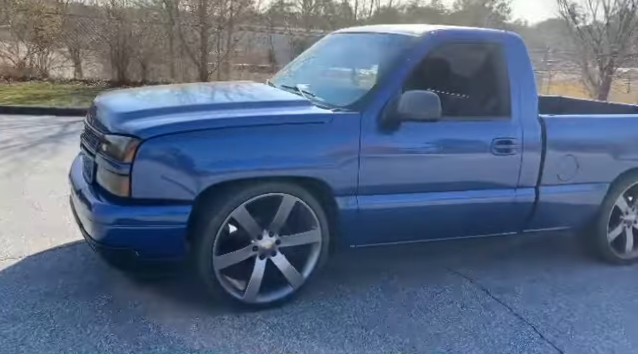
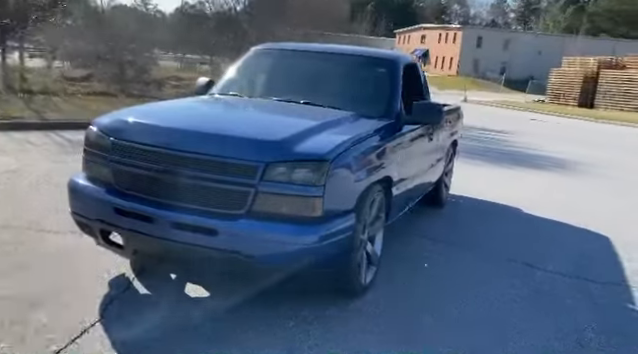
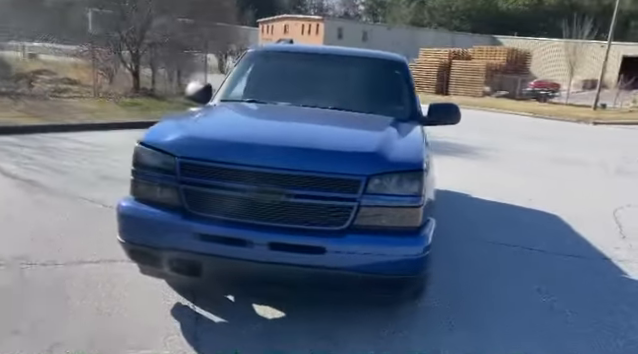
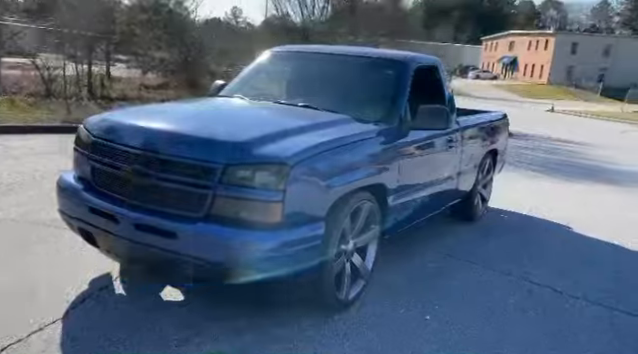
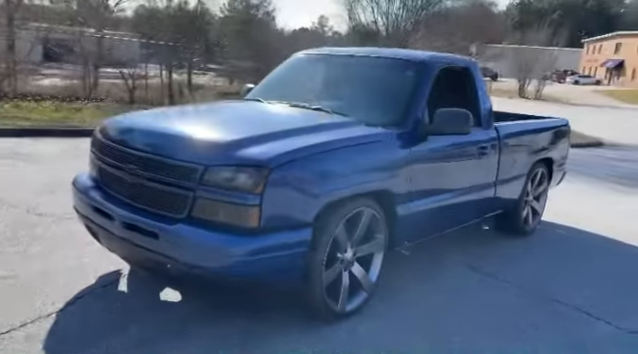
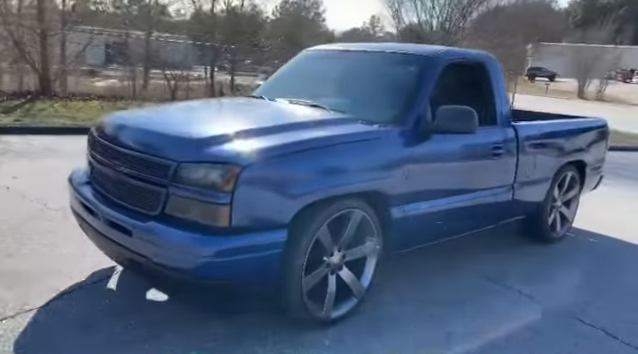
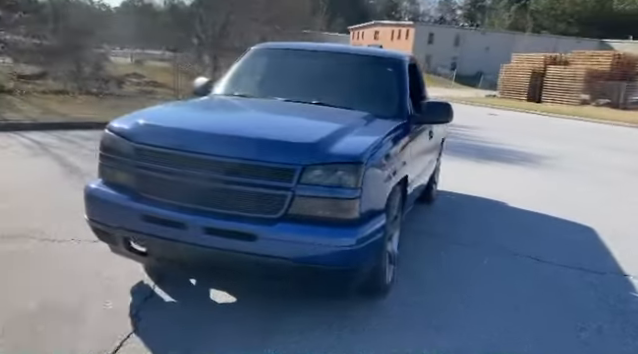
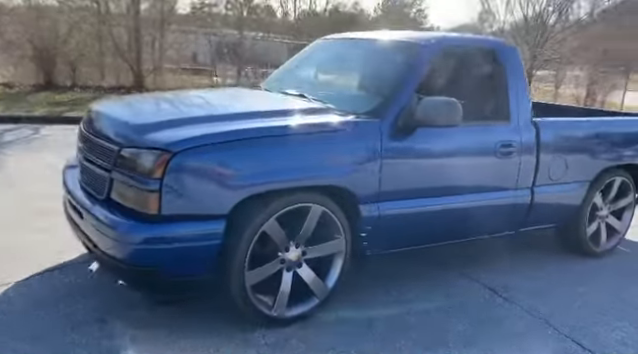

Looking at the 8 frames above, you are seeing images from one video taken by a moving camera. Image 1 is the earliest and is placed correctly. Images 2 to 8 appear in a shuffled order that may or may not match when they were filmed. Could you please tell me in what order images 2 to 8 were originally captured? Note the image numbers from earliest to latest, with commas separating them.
8, 6, 5, 4, 2, 7, 3
